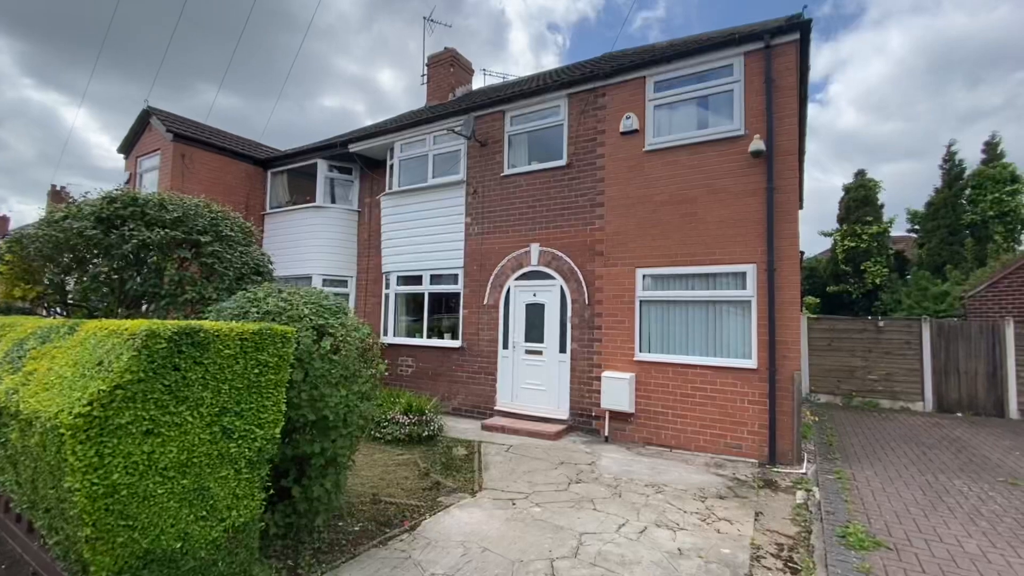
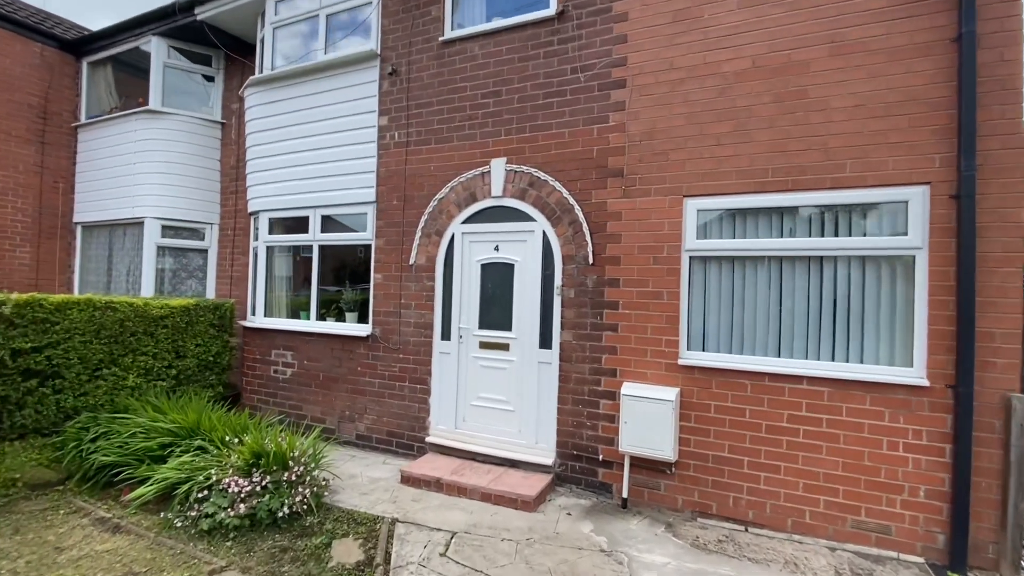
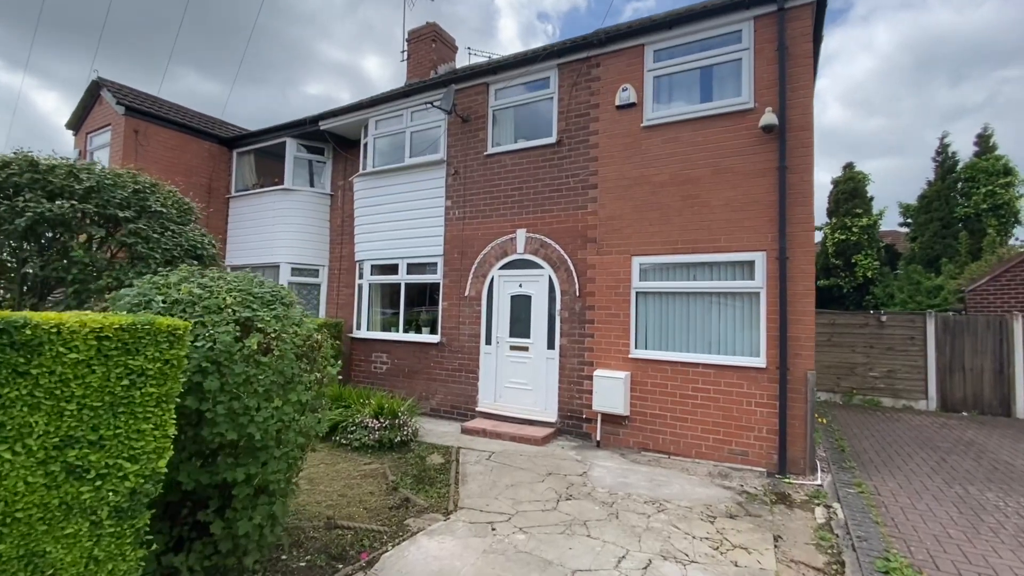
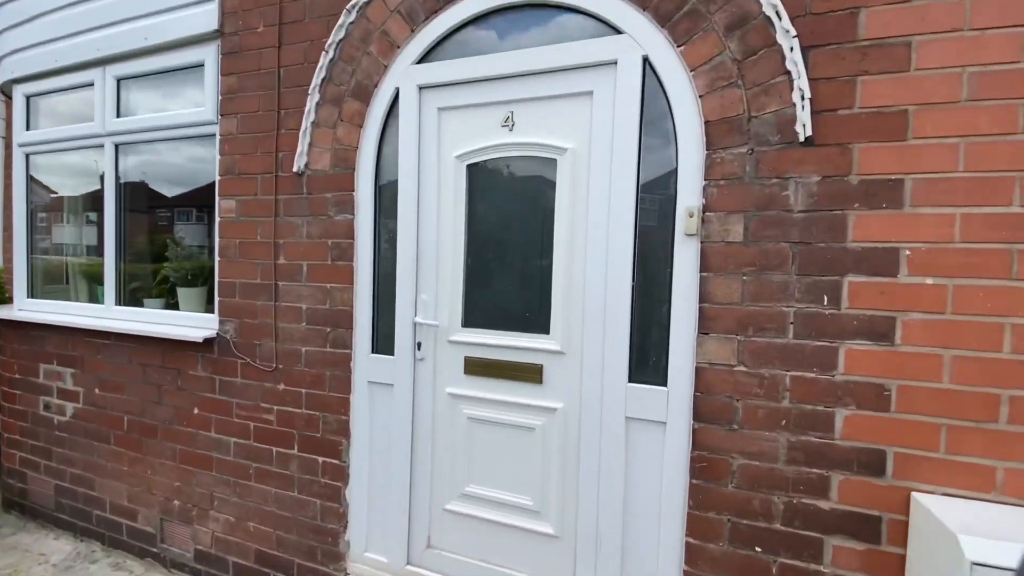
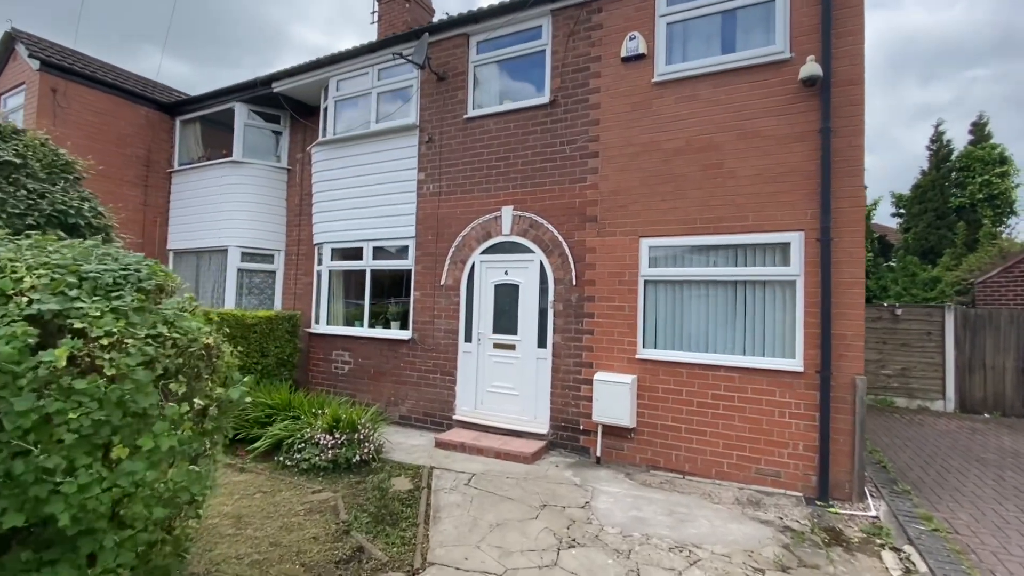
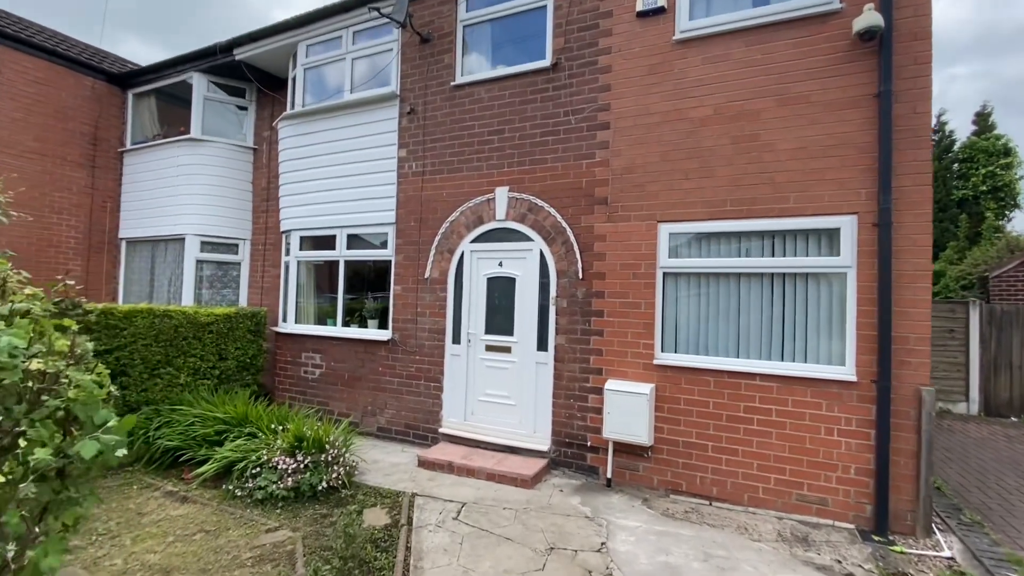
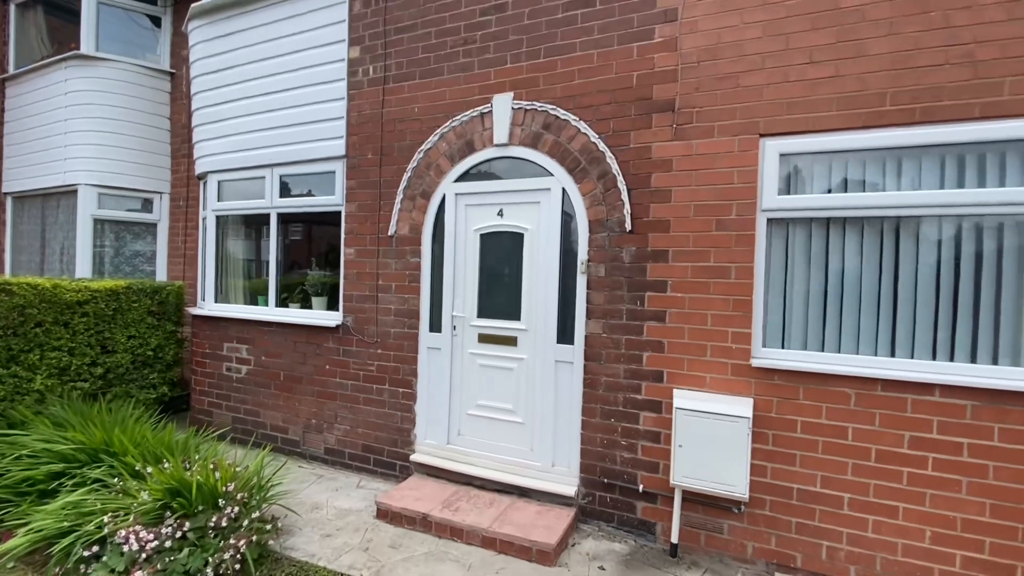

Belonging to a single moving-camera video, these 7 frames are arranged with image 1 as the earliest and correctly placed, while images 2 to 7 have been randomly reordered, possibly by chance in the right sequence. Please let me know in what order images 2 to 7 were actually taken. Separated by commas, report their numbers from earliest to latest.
3, 5, 6, 2, 7, 4
